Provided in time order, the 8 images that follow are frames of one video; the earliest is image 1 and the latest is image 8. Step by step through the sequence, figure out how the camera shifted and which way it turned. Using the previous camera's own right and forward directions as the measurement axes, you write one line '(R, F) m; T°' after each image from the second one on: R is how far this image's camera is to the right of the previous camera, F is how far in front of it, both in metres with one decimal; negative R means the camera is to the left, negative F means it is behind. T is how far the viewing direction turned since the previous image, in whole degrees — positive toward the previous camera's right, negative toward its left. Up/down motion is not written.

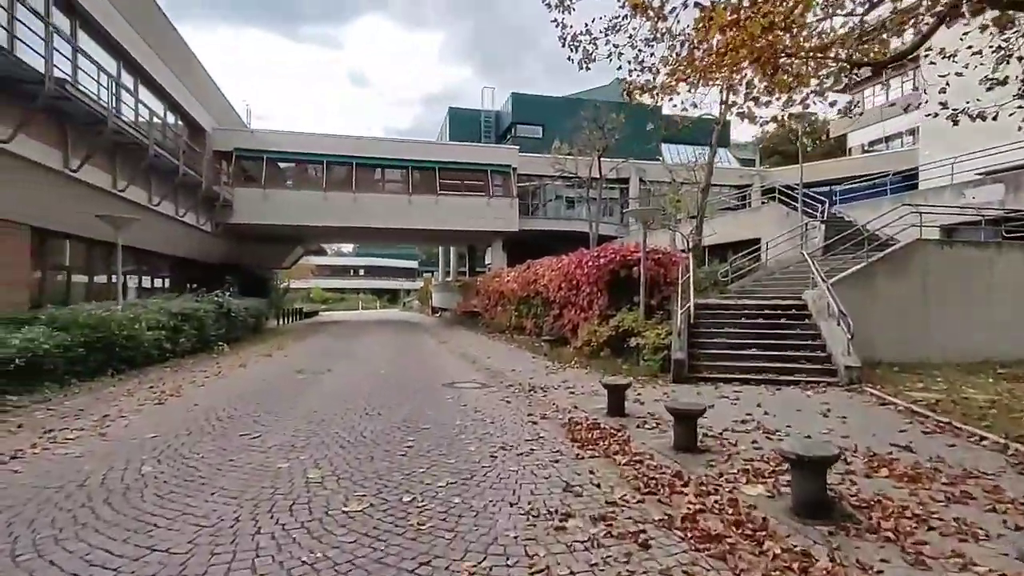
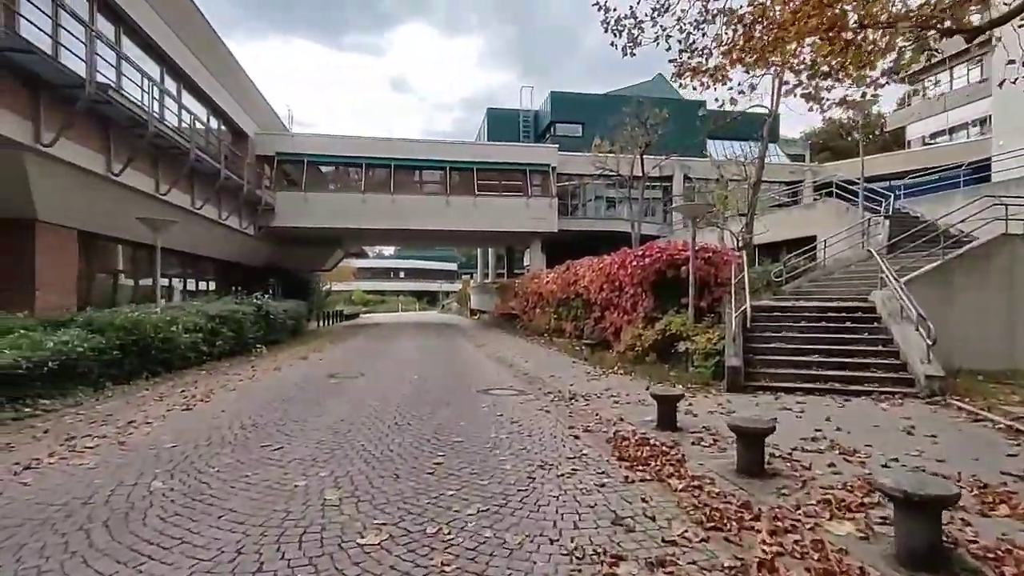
(0.0, +0.6) m; -4°
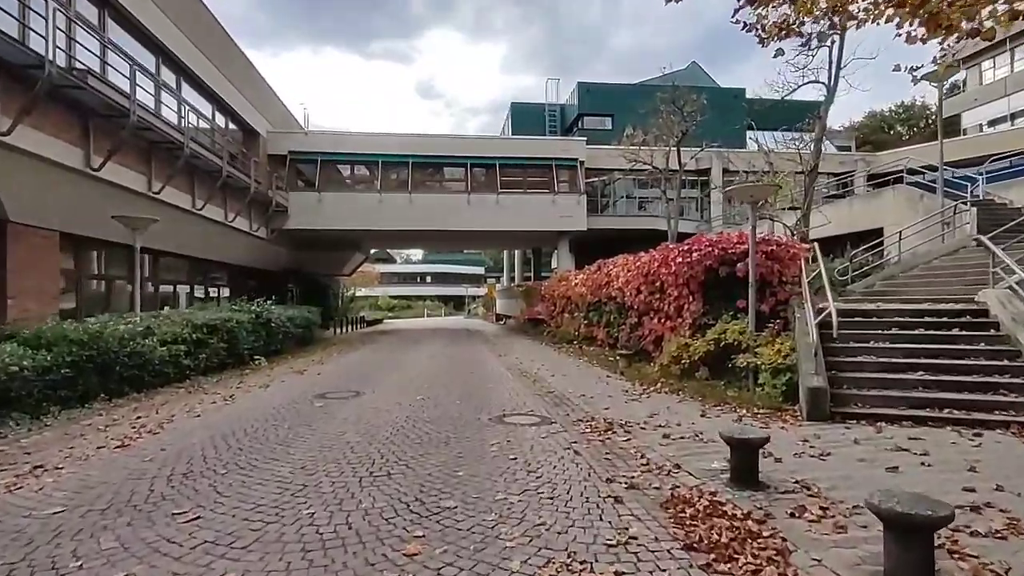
(+0.1, +1.8) m; -3°
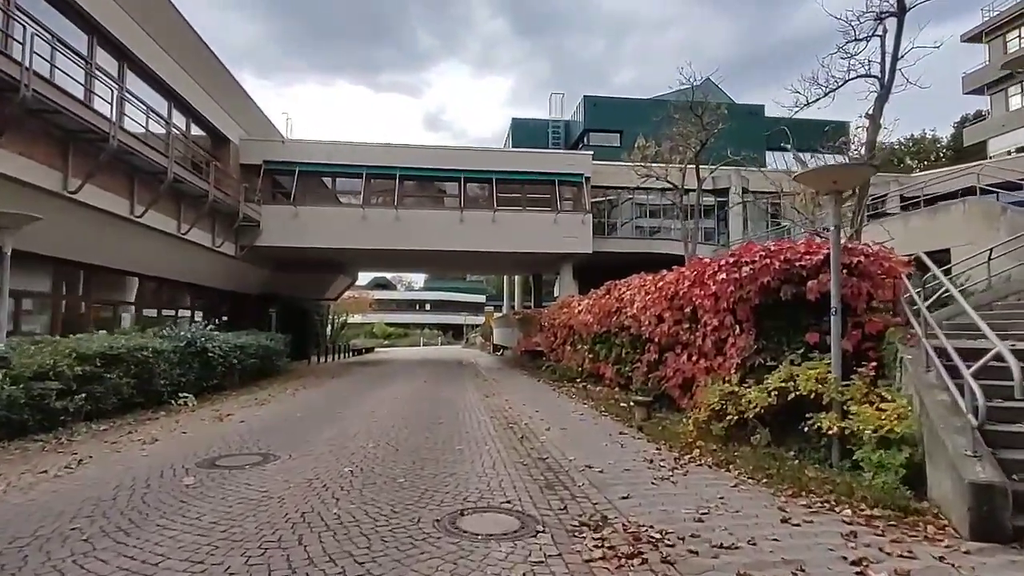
(+0.3, +2.8) m; 0°
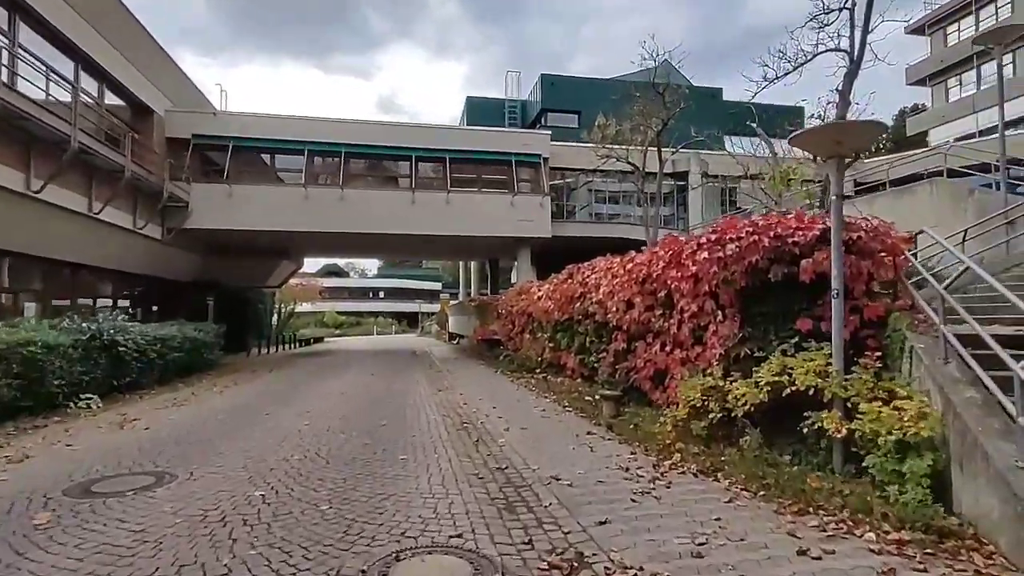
(0.0, +1.1) m; +4°
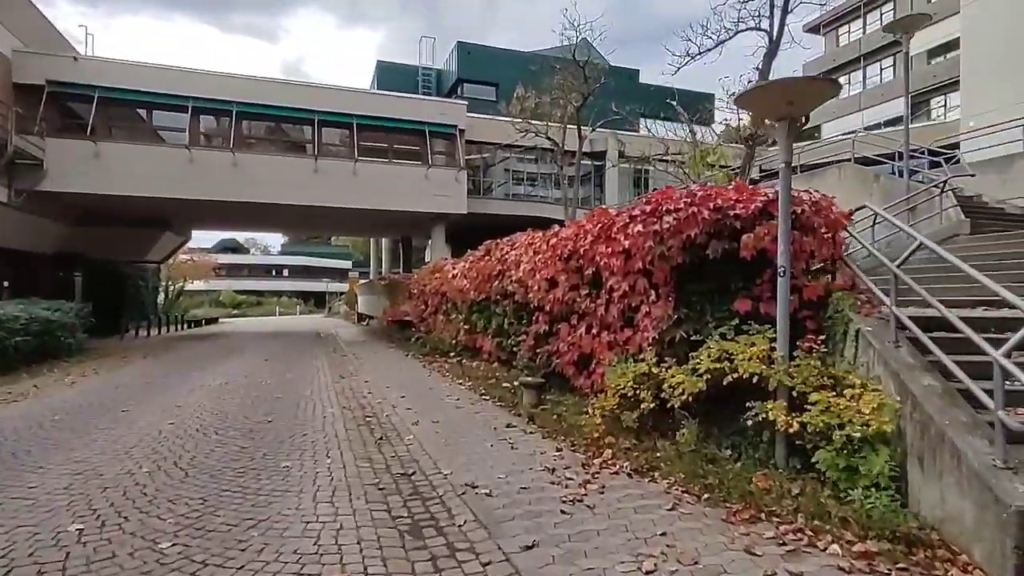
(0.0, +0.9) m; +9°
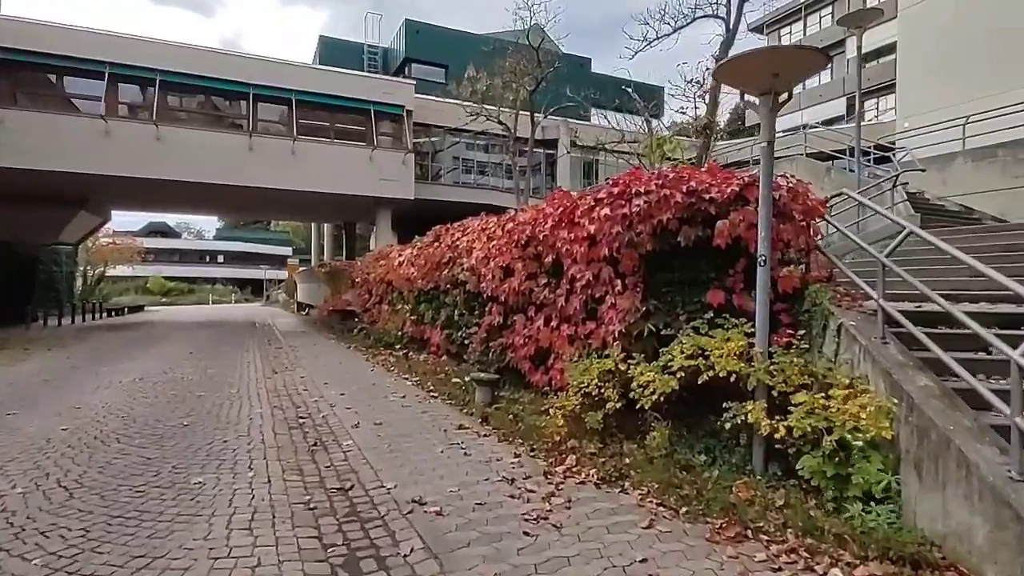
(-0.1, +0.6) m; +5°
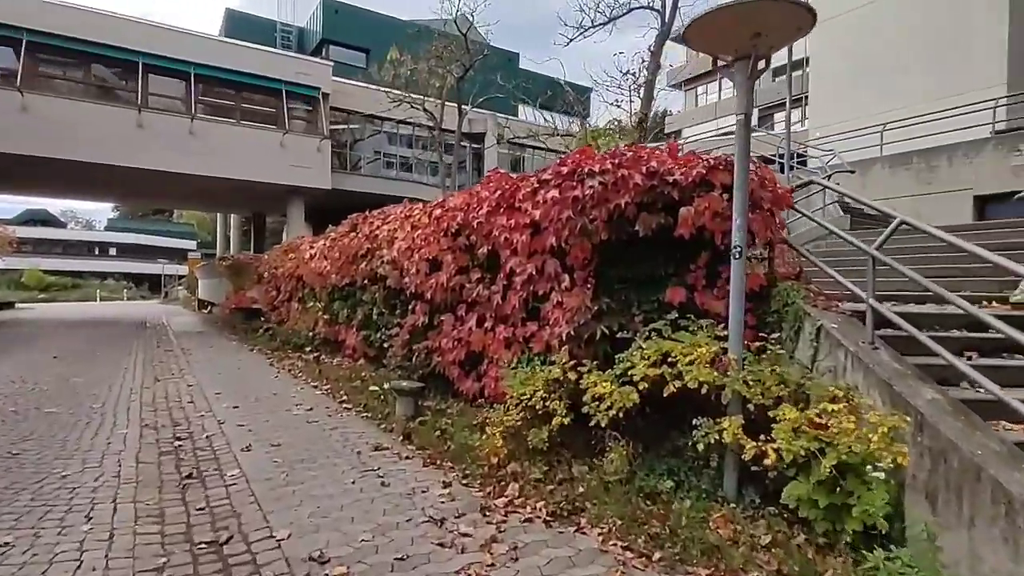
(-0.1, +0.9) m; +8°
